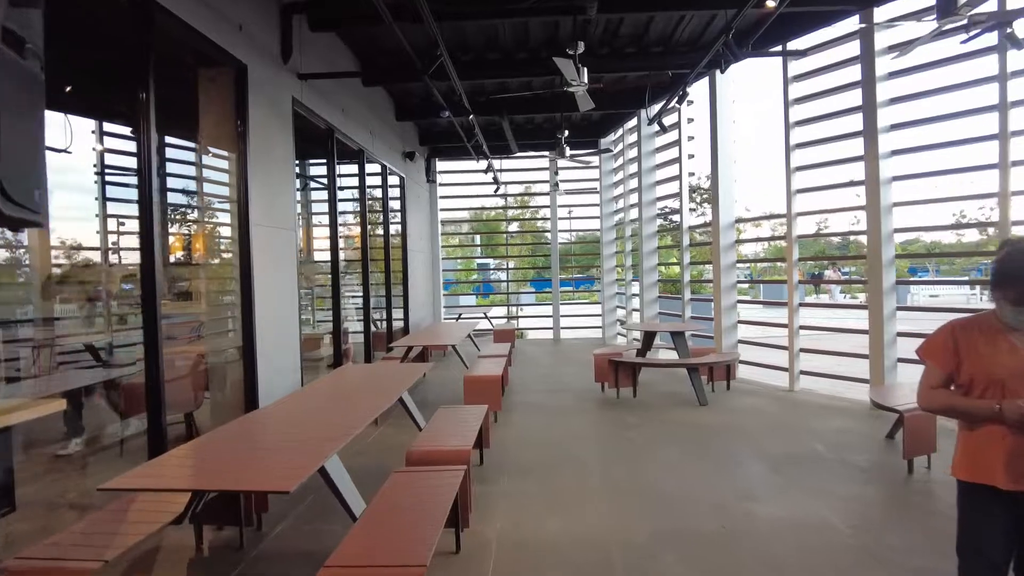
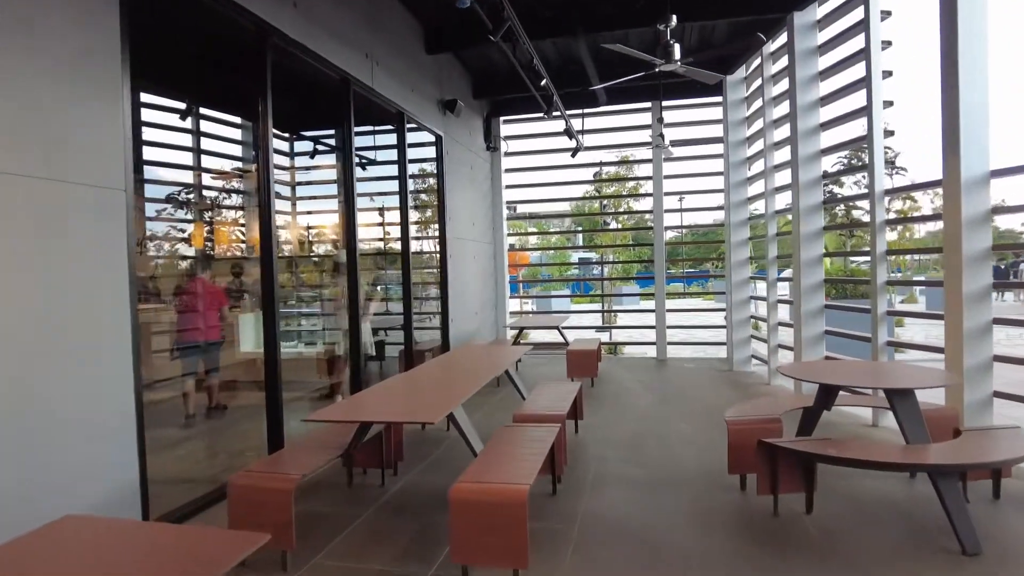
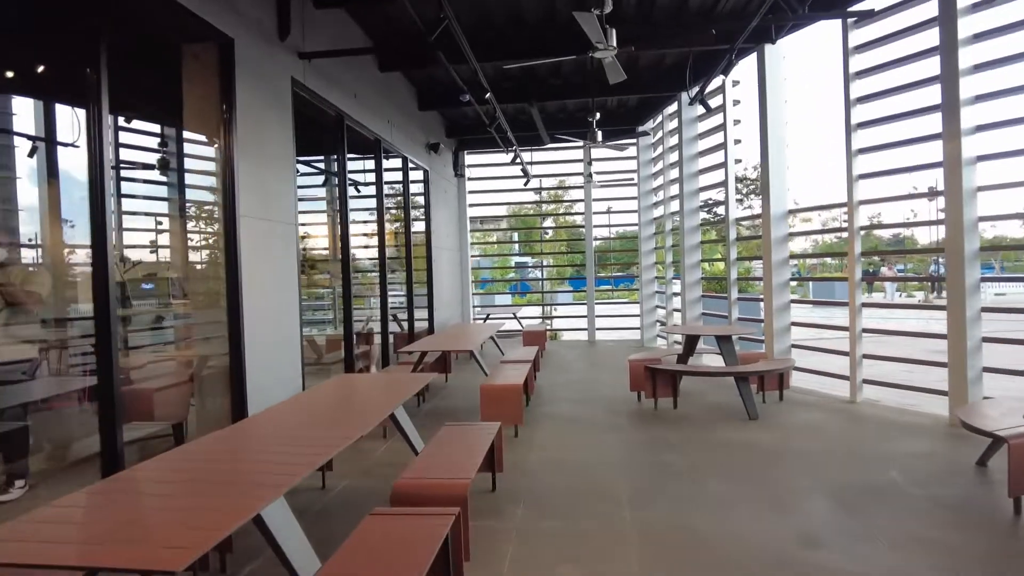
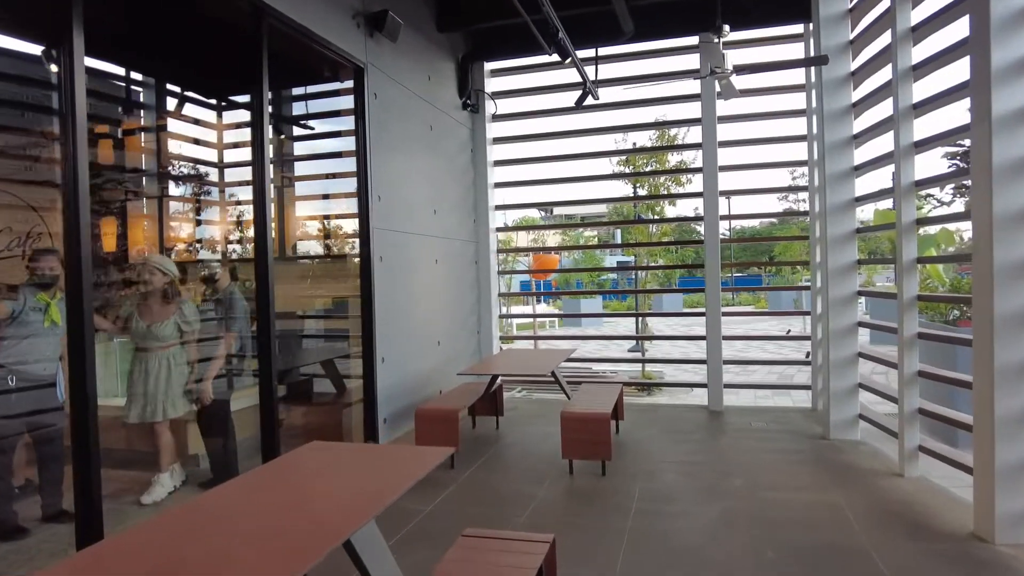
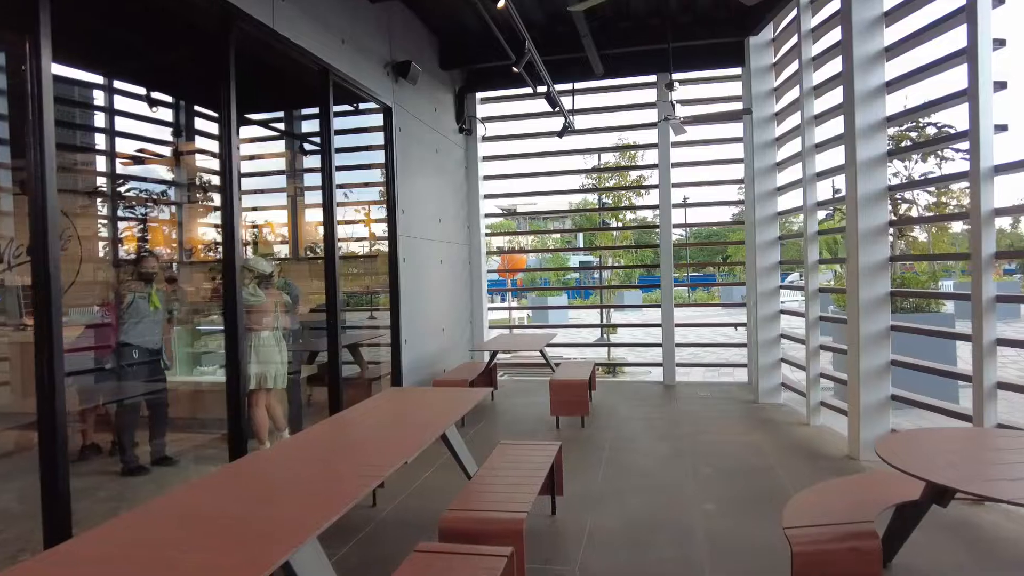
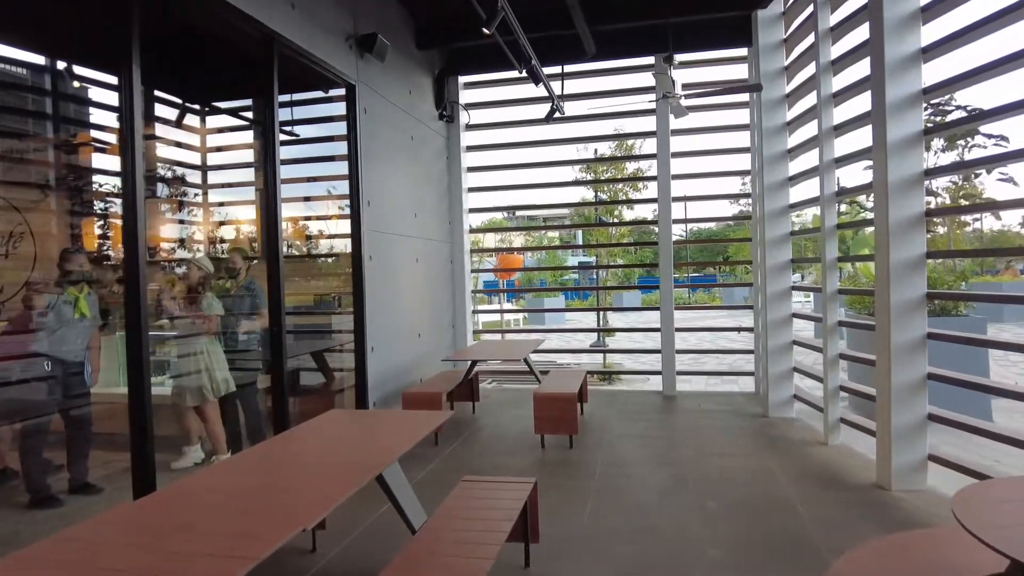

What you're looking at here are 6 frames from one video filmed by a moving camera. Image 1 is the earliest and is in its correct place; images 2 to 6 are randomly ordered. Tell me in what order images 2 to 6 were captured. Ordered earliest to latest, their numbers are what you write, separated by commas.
3, 2, 5, 6, 4
